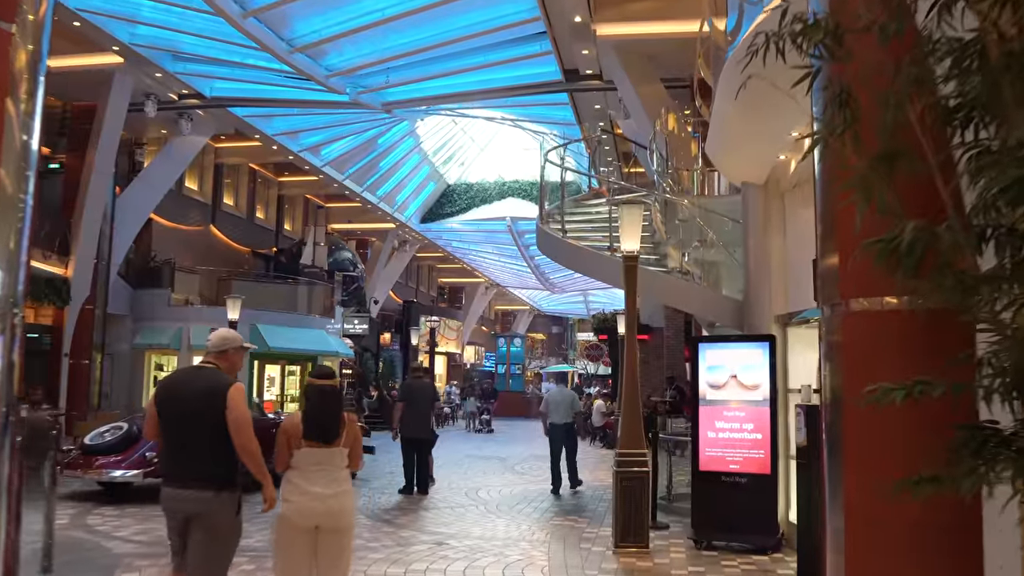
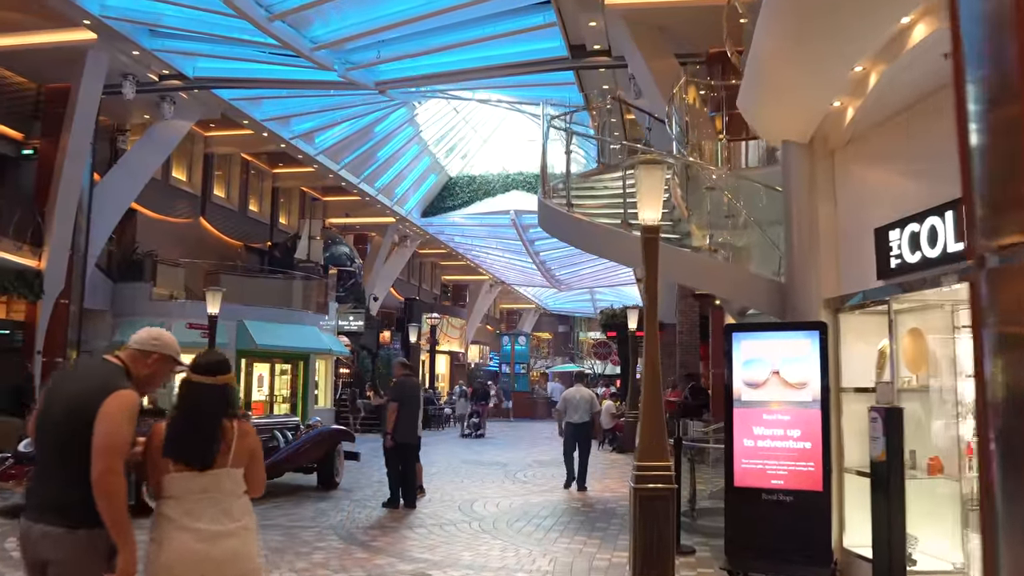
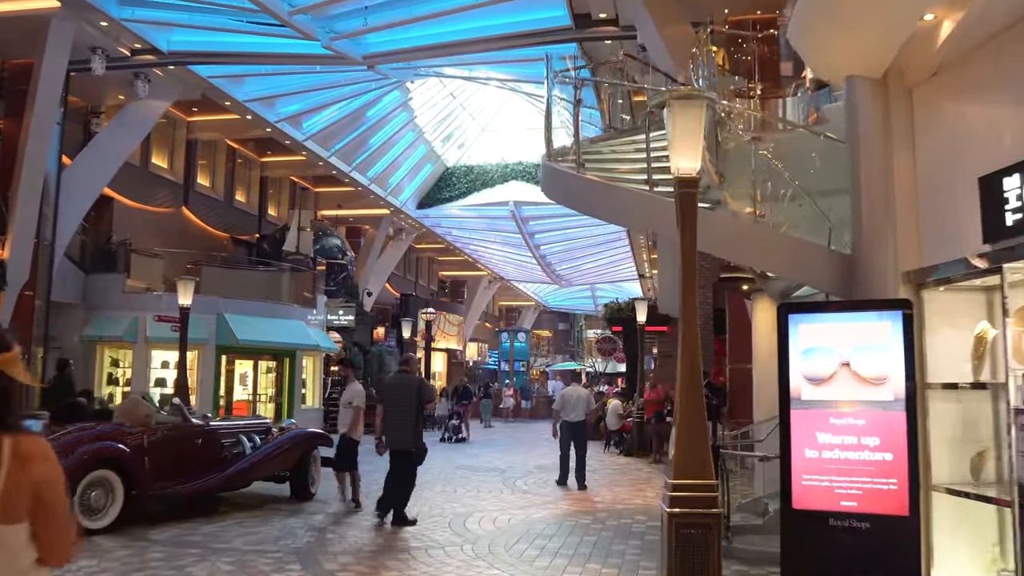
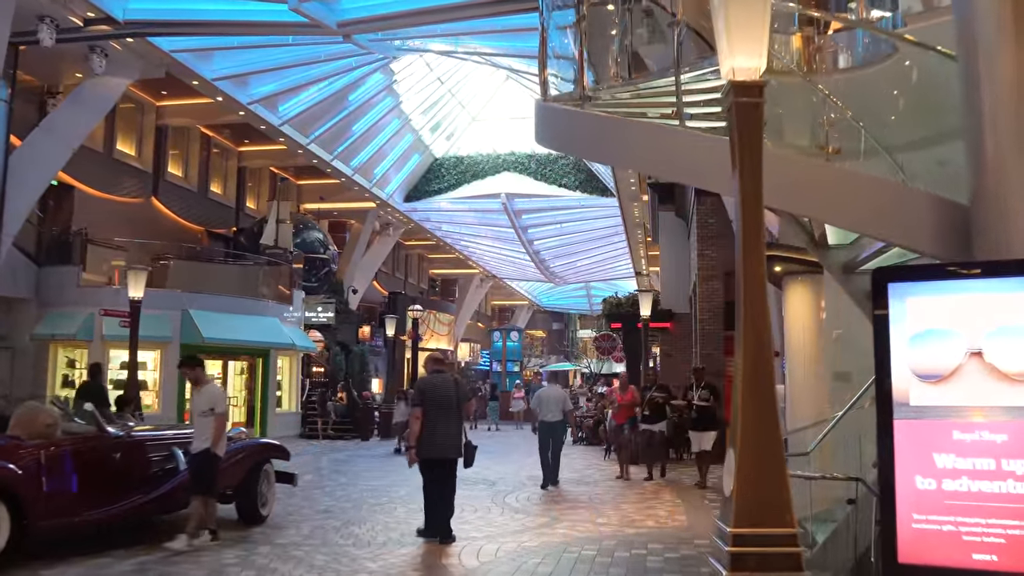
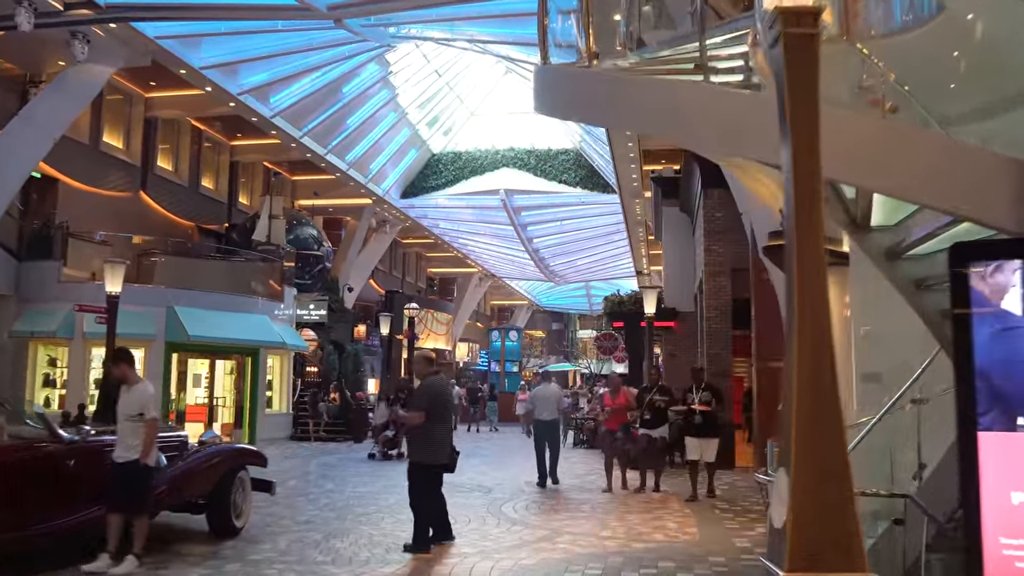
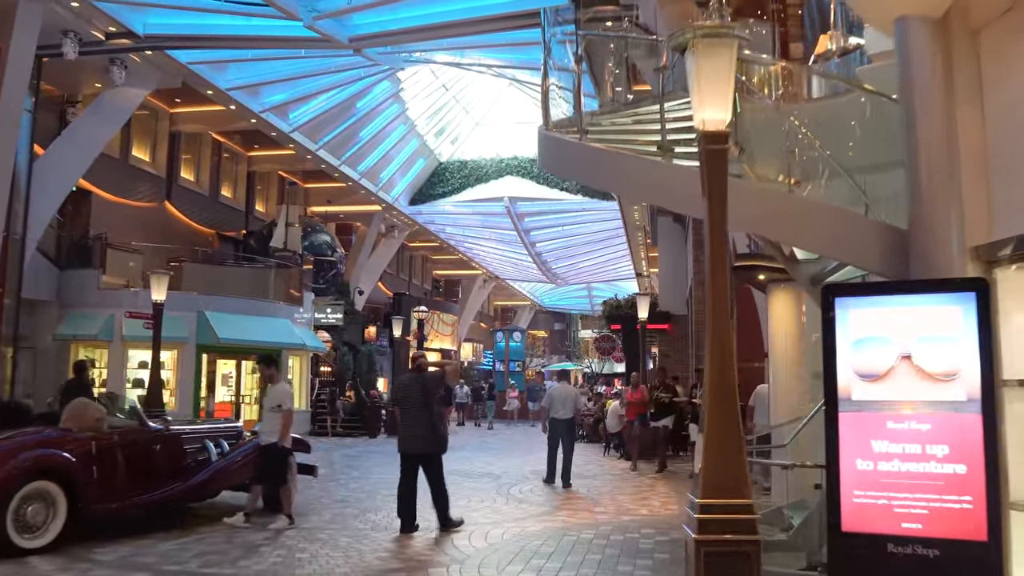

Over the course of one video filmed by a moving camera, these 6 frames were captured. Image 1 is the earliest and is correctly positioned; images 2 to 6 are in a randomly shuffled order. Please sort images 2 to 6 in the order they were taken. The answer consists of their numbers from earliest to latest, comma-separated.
2, 3, 6, 4, 5
